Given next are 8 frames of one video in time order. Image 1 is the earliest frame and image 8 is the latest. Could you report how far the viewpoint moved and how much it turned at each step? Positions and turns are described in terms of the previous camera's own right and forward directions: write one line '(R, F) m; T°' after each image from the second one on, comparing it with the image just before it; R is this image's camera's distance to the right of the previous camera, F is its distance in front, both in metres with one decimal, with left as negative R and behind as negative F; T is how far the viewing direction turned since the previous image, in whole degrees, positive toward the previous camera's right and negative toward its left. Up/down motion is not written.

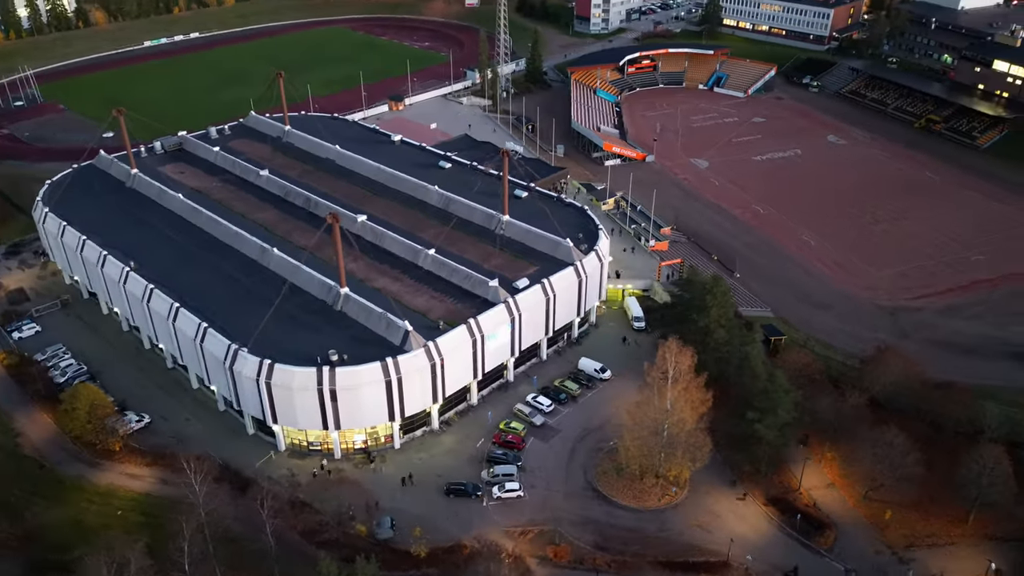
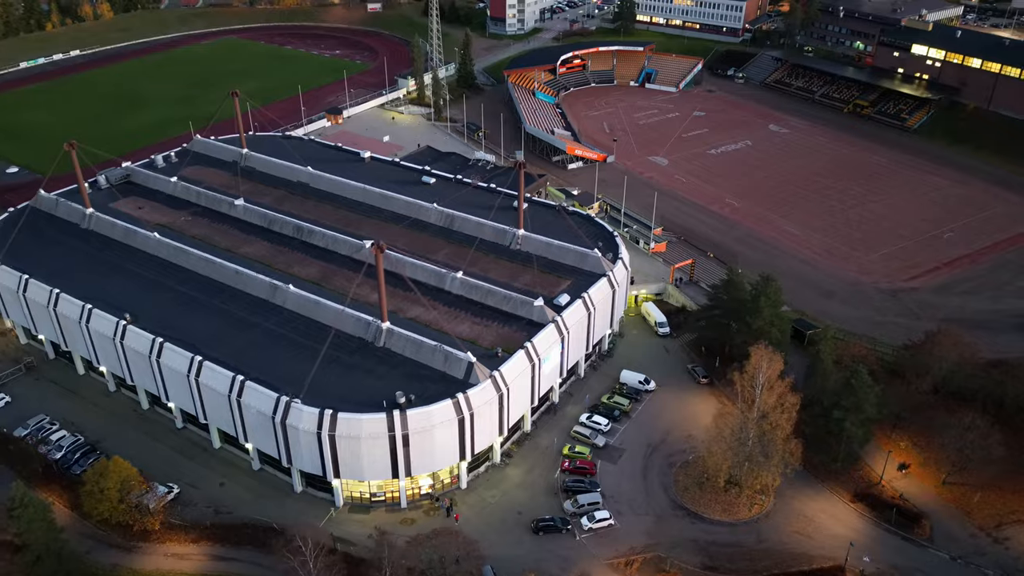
(-8.7, +2.8) m; +9°
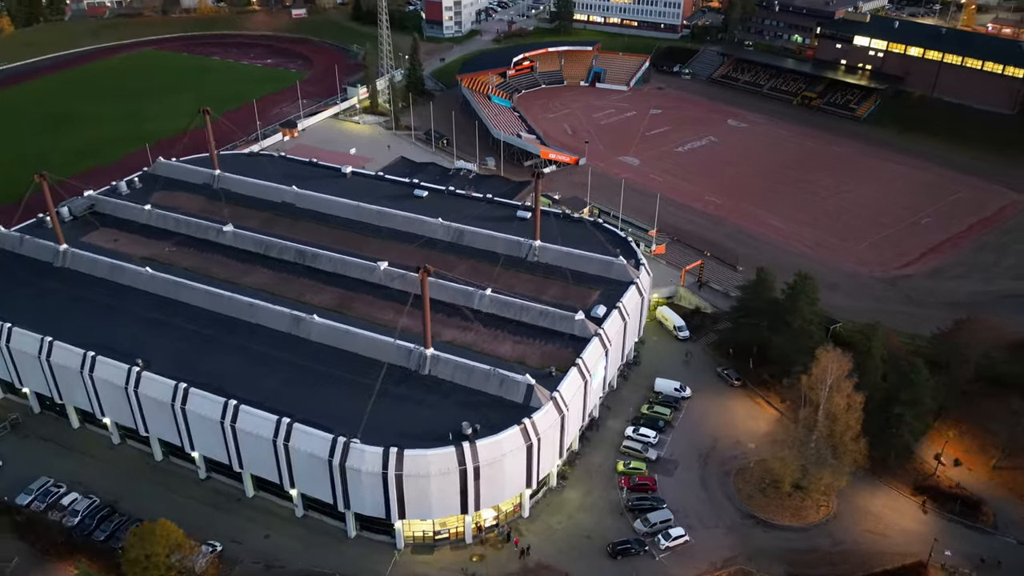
(-6.4, +2.0) m; +7°
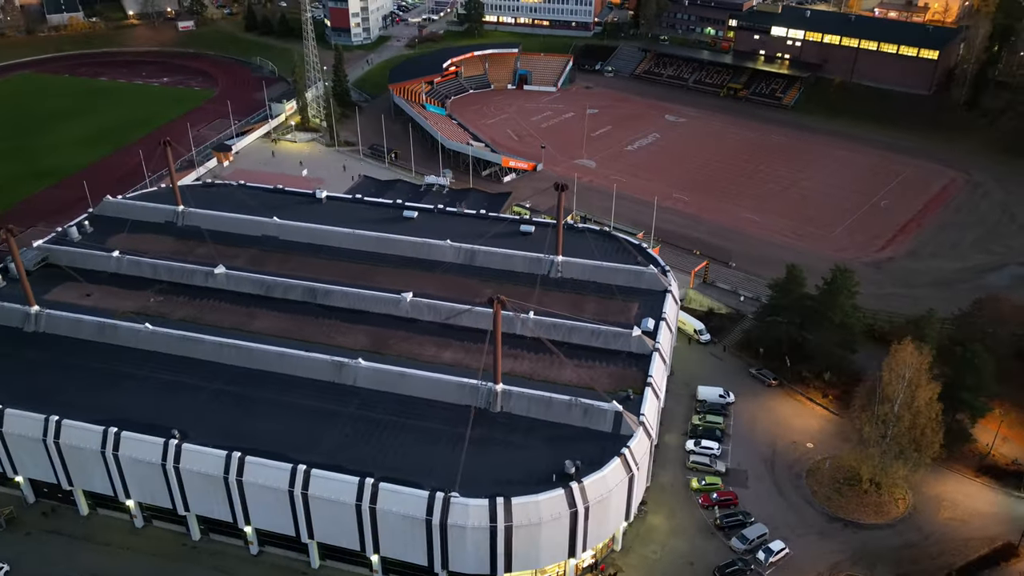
(-8.3, +3.0) m; +9°
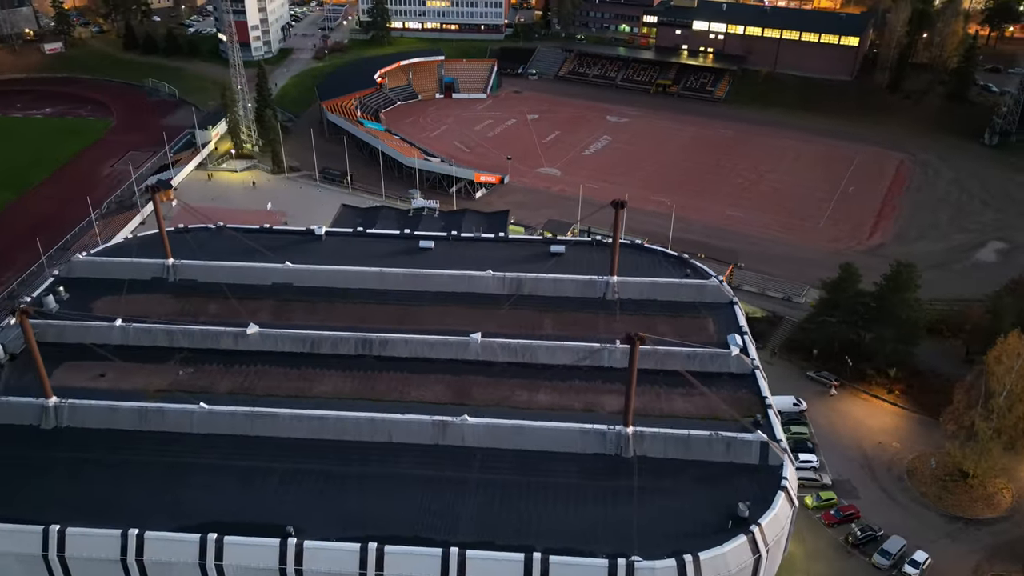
(-9.9, +4.1) m; +11°
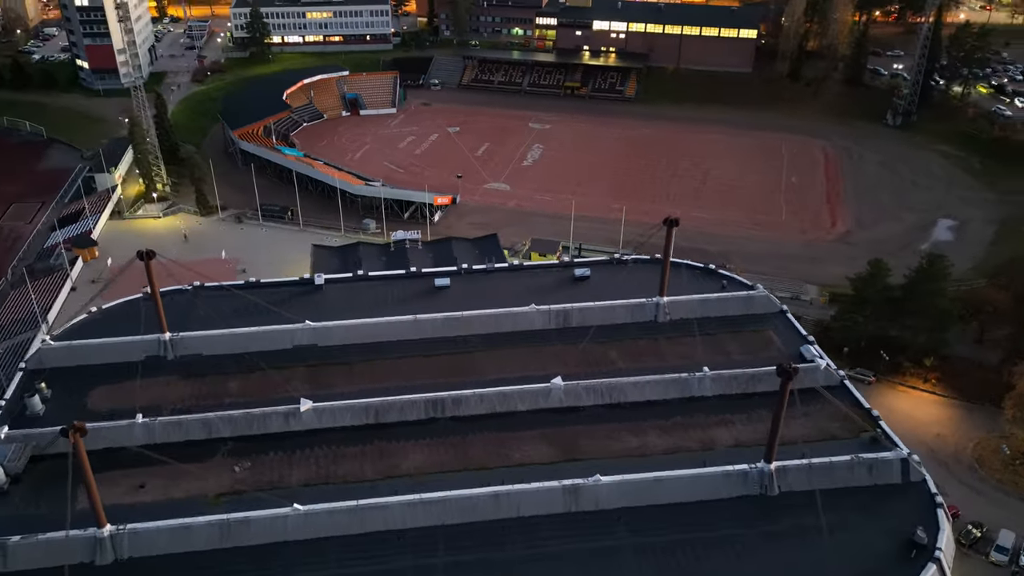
(-9.6, +4.2) m; +12°
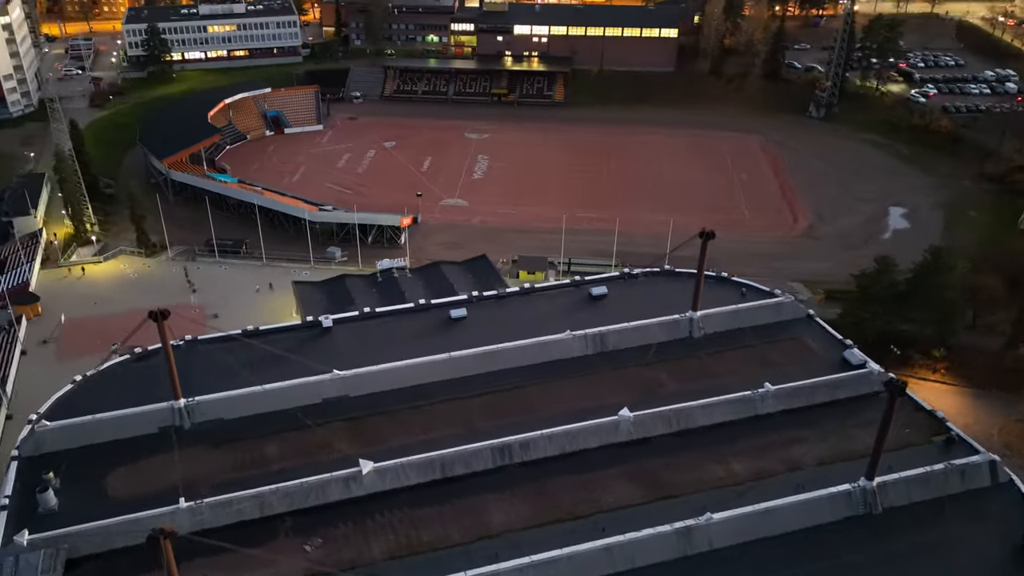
(-6.7, +2.8) m; +9°
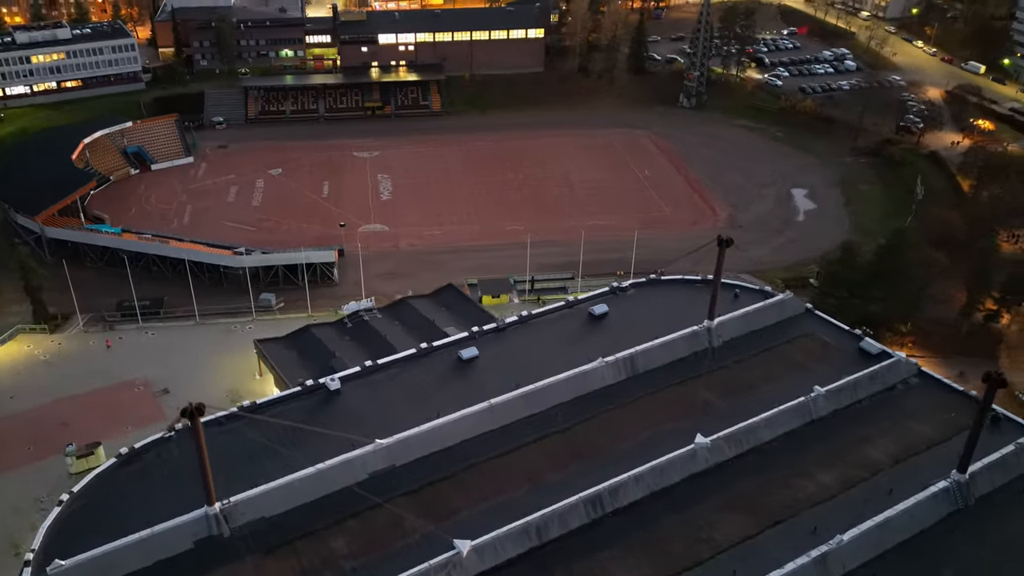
(-8.3, +3.5) m; +13°
